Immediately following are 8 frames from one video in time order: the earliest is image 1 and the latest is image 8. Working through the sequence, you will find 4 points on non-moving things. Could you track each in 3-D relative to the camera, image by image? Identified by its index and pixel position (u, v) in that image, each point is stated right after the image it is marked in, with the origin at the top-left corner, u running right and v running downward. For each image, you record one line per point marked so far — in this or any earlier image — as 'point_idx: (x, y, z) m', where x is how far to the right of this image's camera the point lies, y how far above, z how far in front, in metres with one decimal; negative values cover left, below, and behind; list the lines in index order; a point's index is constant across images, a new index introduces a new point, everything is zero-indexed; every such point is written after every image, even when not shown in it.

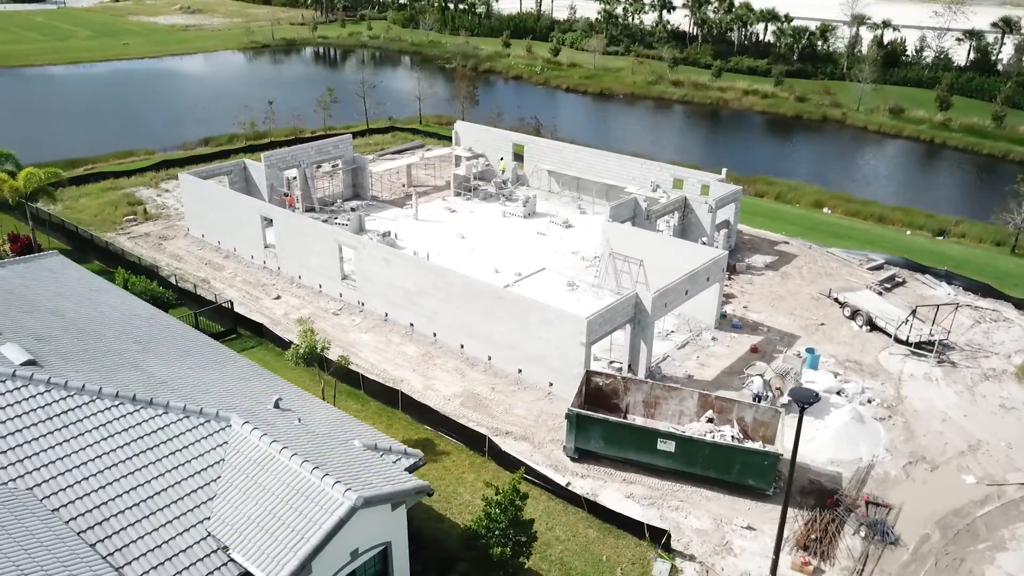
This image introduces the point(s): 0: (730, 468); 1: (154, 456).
0: (+4.6, -3.8, +16.9) m
1: (-5.4, -2.6, +12.4) m
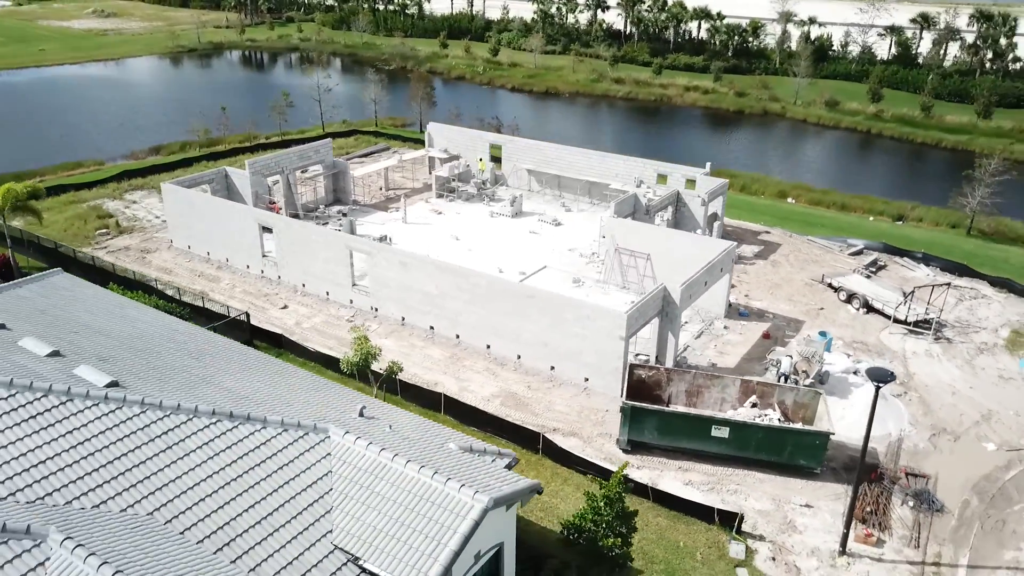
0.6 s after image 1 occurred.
0: (+5.9, -3.5, +17.6) m
1: (-3.7, -2.7, +12.1) m
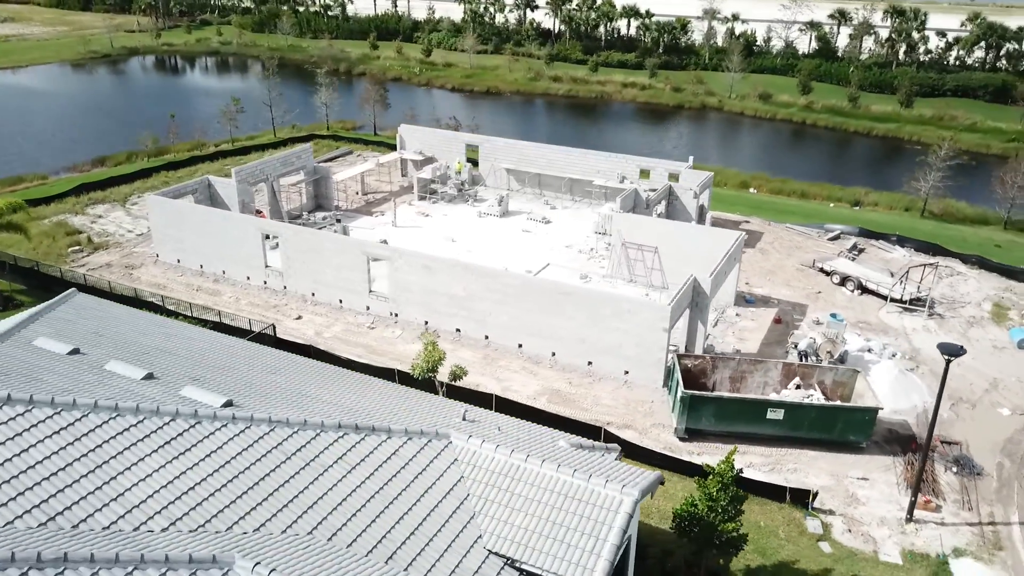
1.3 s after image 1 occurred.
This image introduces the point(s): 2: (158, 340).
0: (+7.4, -3.2, +18.4) m
1: (-1.6, -2.9, +11.8) m
2: (-7.0, -1.0, +16.0) m
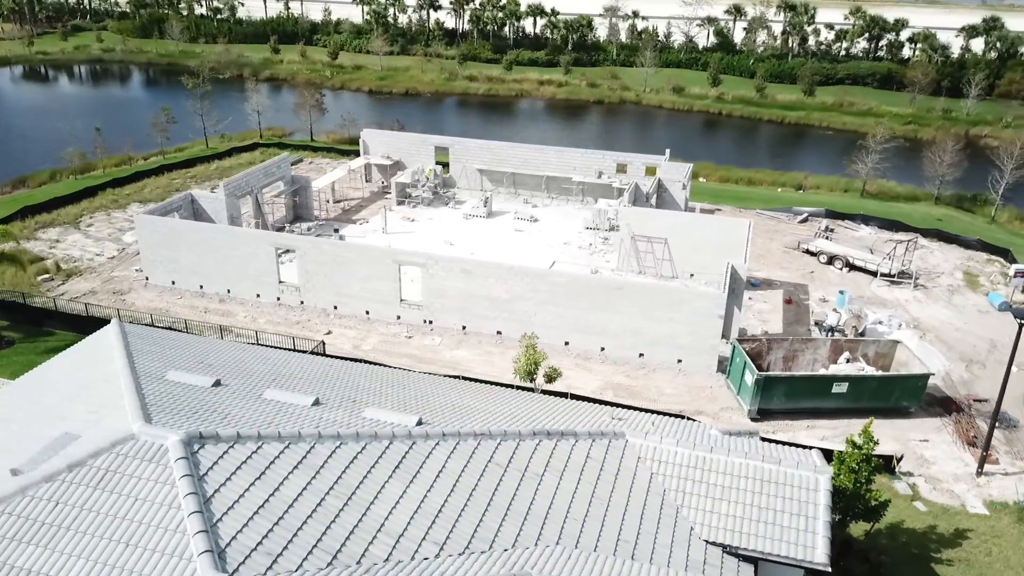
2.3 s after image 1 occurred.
0: (+9.3, -2.6, +19.7) m
1: (+1.4, -2.9, +11.9) m
2: (-4.7, -1.4, +15.1) m
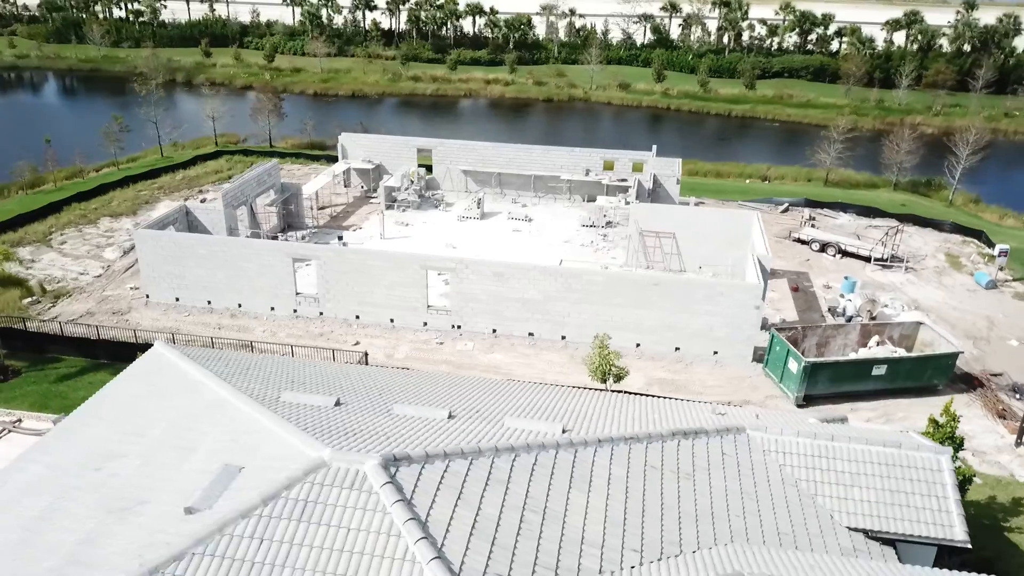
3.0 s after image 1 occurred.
0: (+10.5, -2.2, +20.6) m
1: (+3.5, -2.8, +12.0) m
2: (-3.0, -1.6, +14.5) m
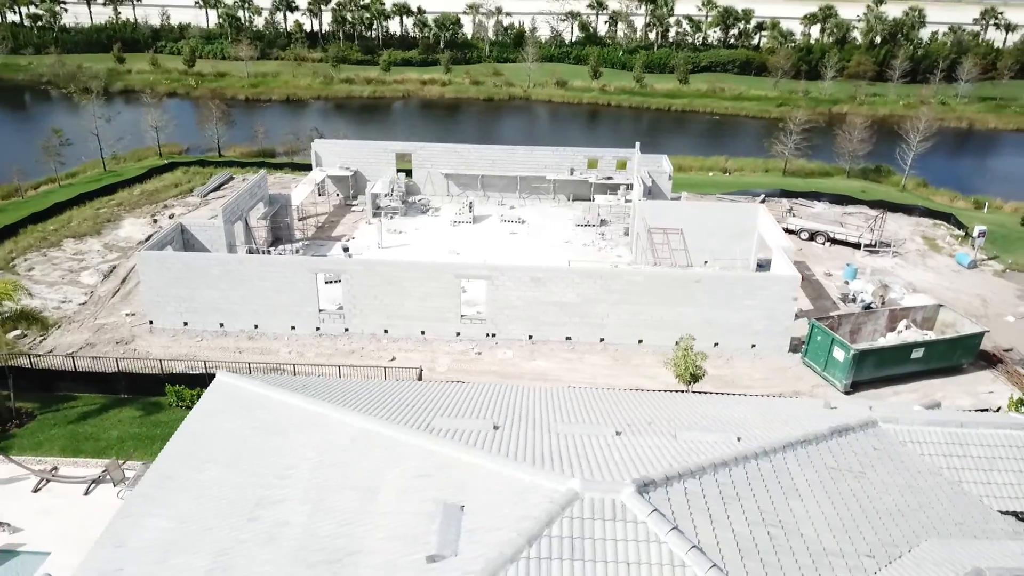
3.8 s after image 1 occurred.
0: (+11.7, -1.8, +21.5) m
1: (+5.9, -2.7, +12.1) m
2: (-0.9, -1.9, +13.9) m
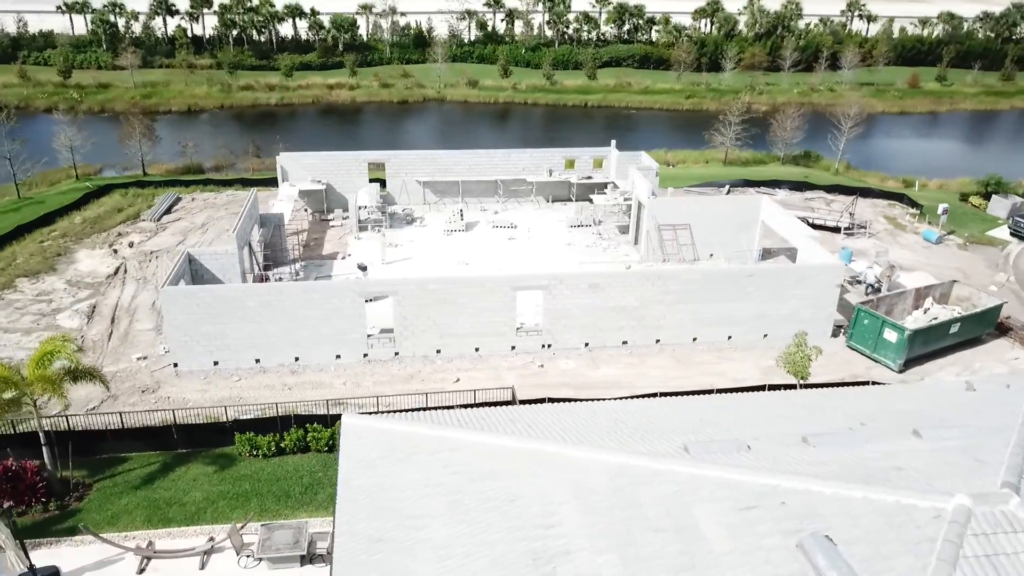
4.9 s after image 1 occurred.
0: (+13.3, -1.1, +23.0) m
1: (+9.2, -2.5, +12.7) m
2: (+2.2, -2.2, +13.3) m
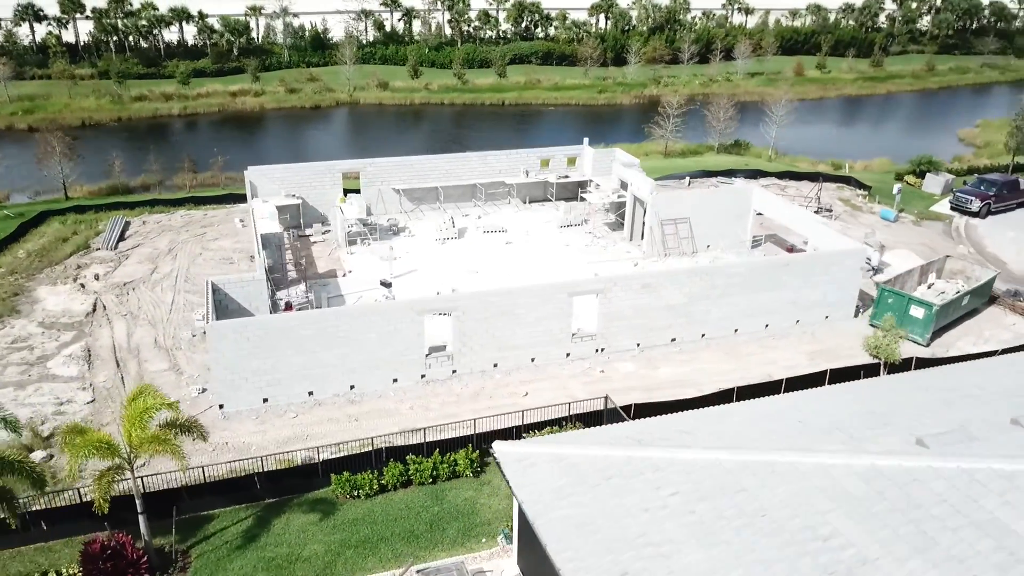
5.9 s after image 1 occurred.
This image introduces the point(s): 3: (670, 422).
0: (+14.3, -0.3, +24.7) m
1: (+12.1, -1.9, +13.9) m
2: (+5.0, -2.1, +13.4) m
3: (+2.6, -2.4, +14.0) m
